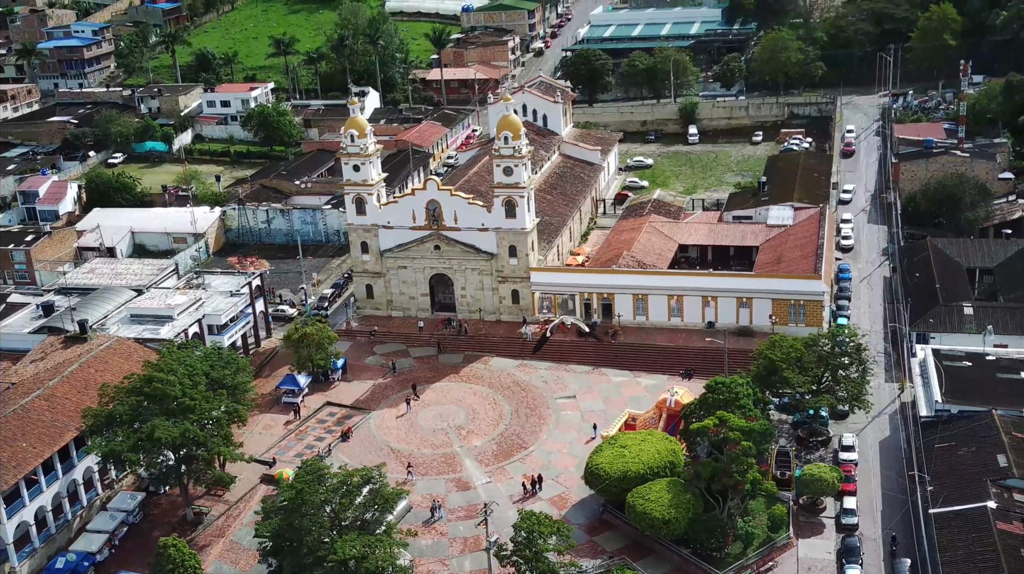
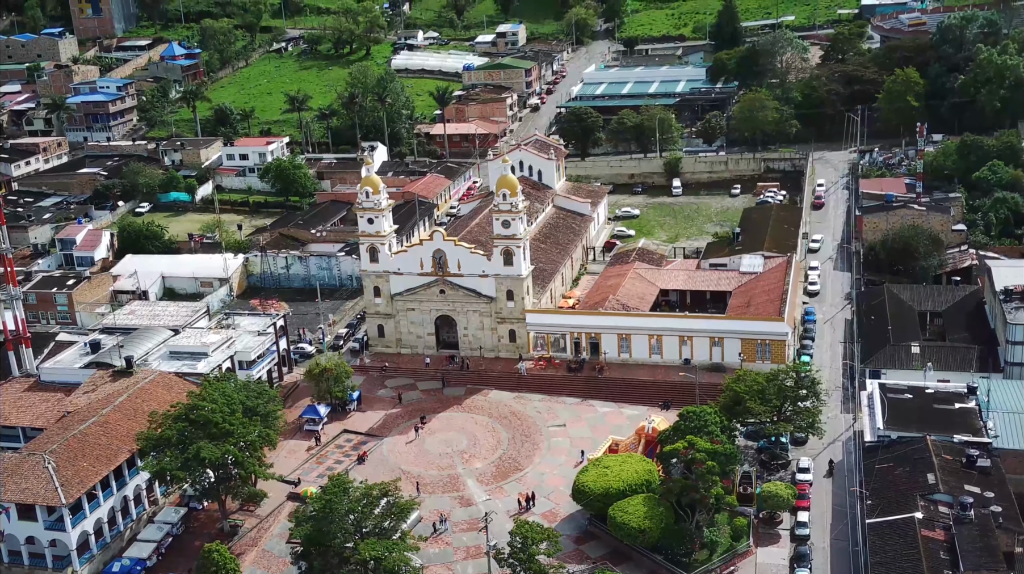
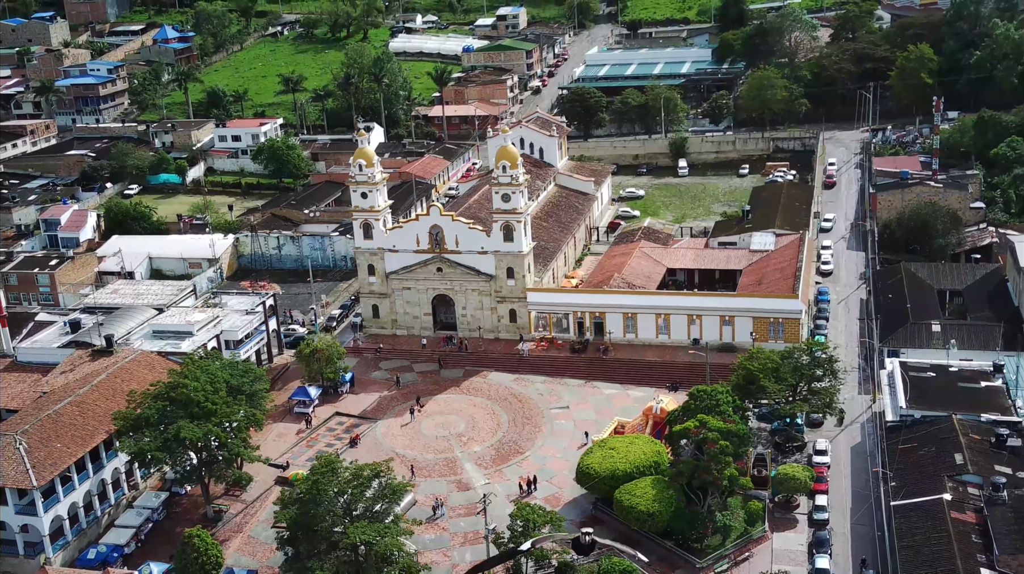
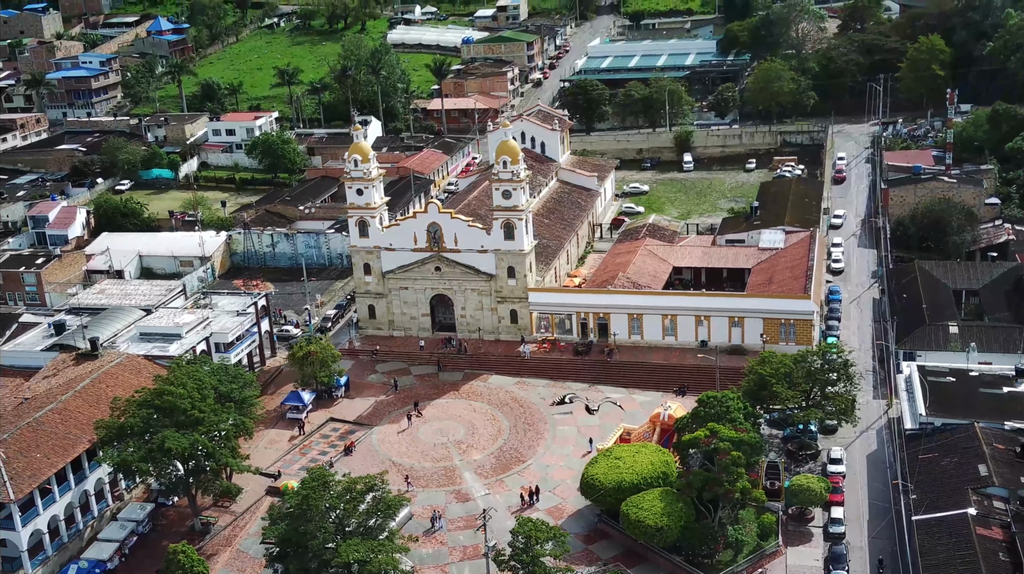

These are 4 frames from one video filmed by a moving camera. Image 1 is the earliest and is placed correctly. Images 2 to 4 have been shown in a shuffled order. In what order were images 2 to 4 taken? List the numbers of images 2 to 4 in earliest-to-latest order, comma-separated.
4, 3, 2
